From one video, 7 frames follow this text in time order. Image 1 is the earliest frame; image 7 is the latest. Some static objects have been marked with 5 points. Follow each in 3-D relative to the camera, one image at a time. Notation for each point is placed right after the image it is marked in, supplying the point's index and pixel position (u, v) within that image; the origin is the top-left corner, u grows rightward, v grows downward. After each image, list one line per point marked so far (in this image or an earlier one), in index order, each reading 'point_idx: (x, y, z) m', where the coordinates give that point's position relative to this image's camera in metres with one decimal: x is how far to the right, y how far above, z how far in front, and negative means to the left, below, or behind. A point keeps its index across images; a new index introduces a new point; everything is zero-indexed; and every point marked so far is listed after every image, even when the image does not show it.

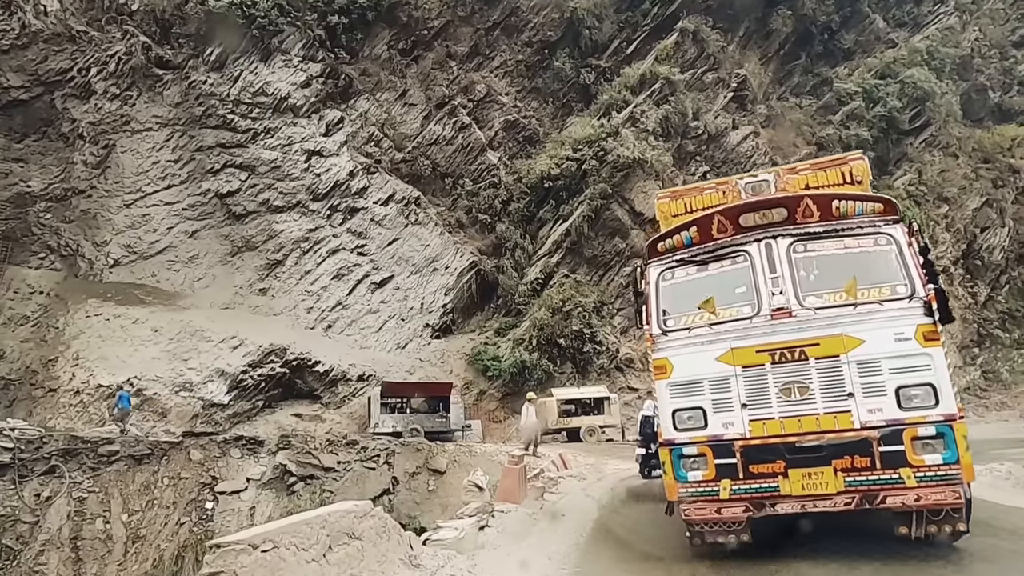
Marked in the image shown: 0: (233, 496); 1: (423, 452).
0: (-6.7, -5.0, +16.3) m
1: (-2.3, -4.3, +17.9) m
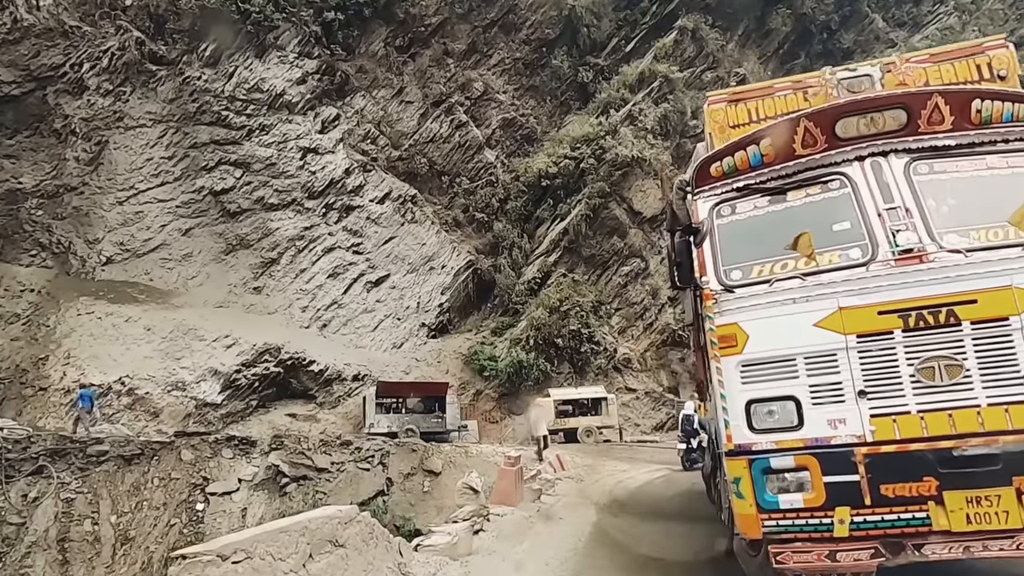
0: (-6.7, -4.9, +16.0) m
1: (-2.4, -4.2, +17.6) m
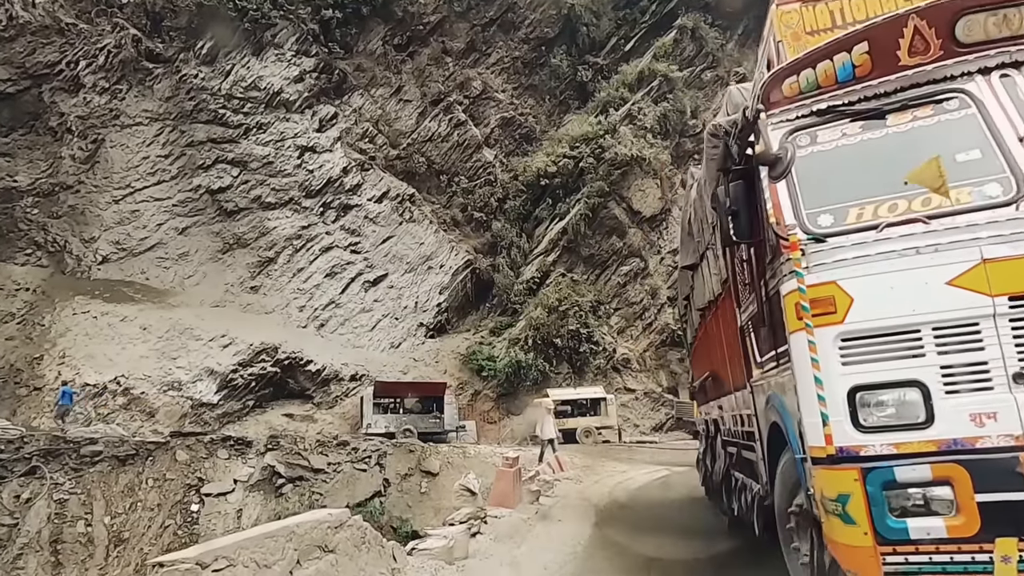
0: (-6.8, -4.9, +15.8) m
1: (-2.4, -4.2, +17.4) m
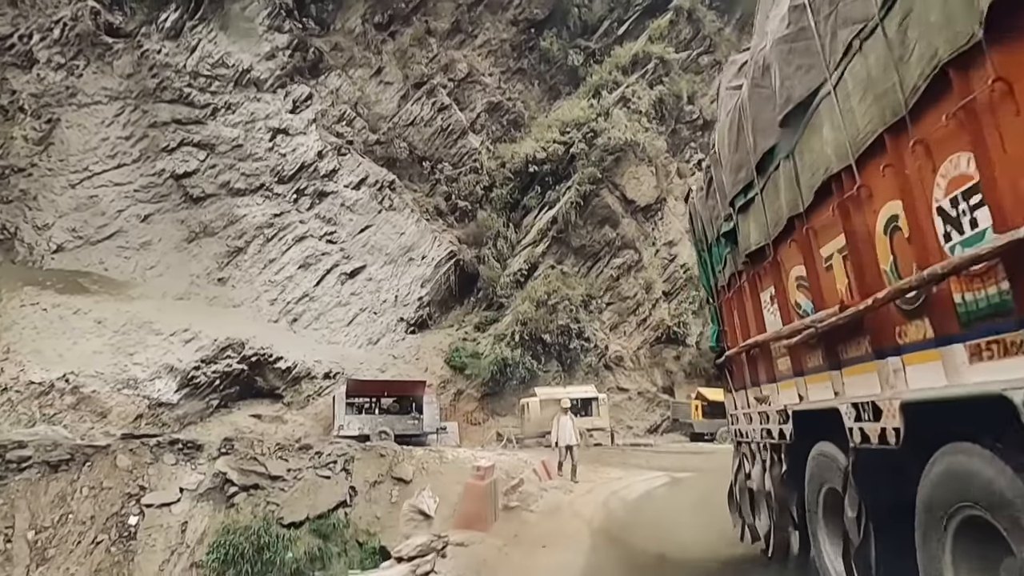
0: (-7.2, -4.5, +14.0) m
1: (-2.8, -3.9, +15.6) m
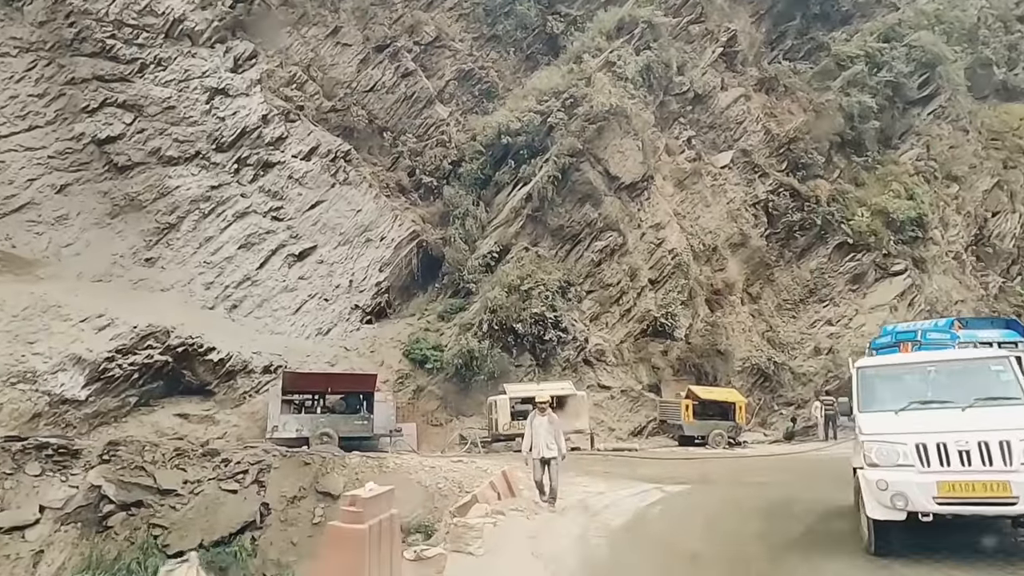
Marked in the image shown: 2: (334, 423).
0: (-7.9, -3.9, +10.8) m
1: (-3.6, -3.3, +12.6) m
2: (-4.8, -3.5, +18.1) m
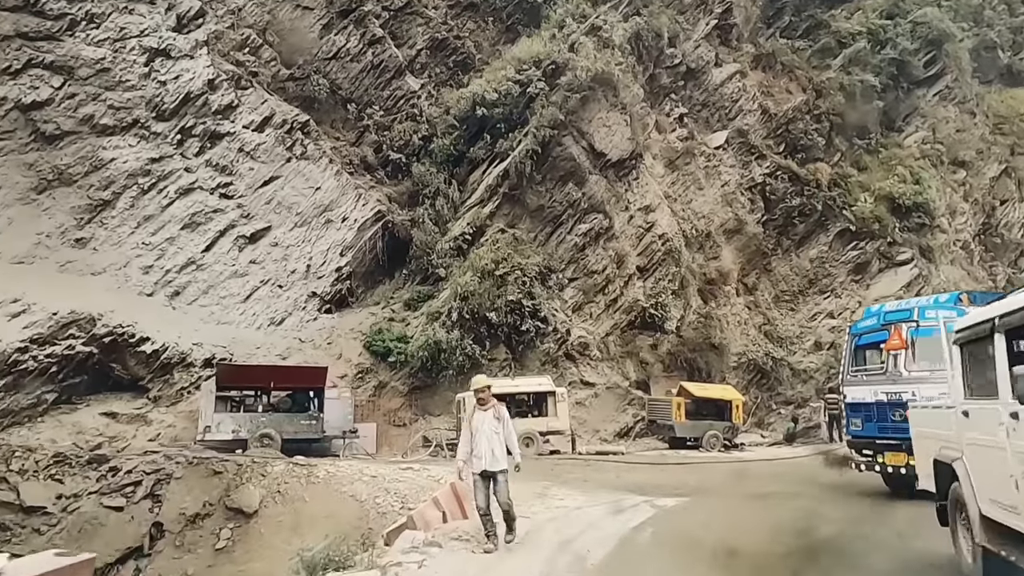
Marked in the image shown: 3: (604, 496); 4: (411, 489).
0: (-8.5, -3.4, +8.4) m
1: (-4.2, -2.8, +10.3) m
2: (-5.5, -3.1, +15.8) m
3: (+1.4, -3.3, +10.5) m
4: (-1.5, -2.8, +9.7) m
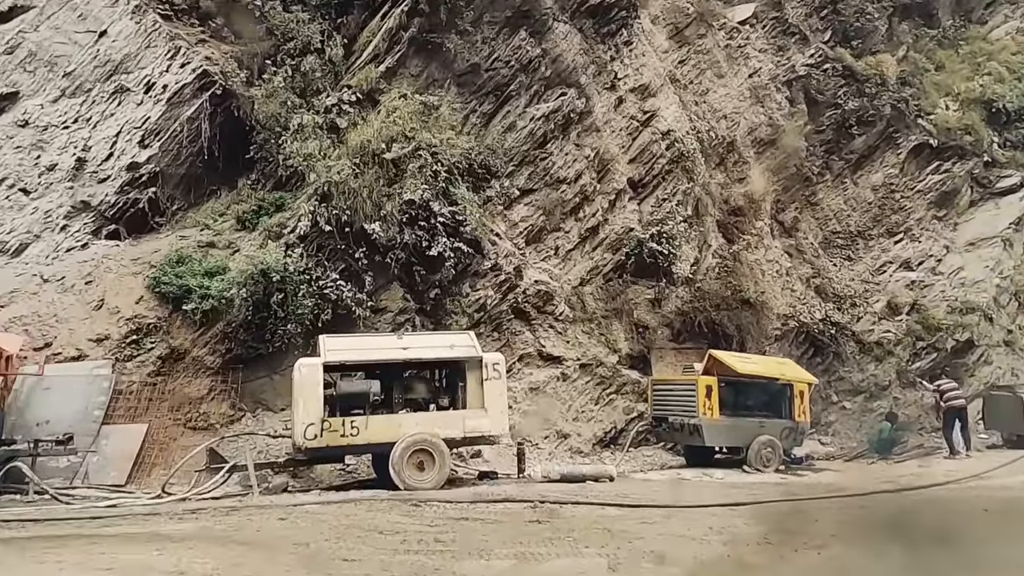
0: (-9.7, -1.6, -0.7) m
1: (-5.5, -1.0, +1.3) m
2: (-6.9, -1.3, +6.8) m
3: (+0.1, -1.5, +1.8) m
4: (-2.7, -1.0, +0.9) m
